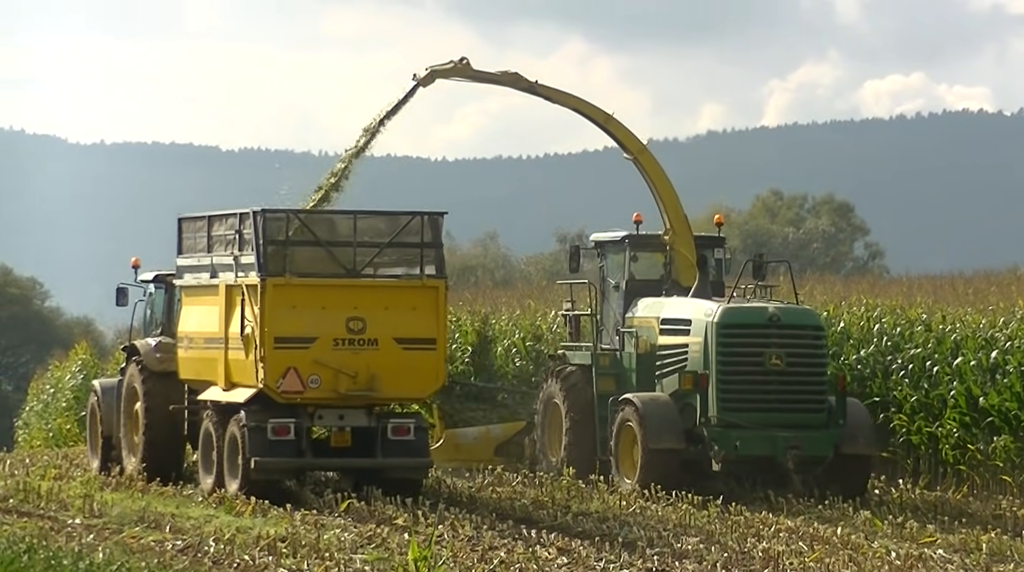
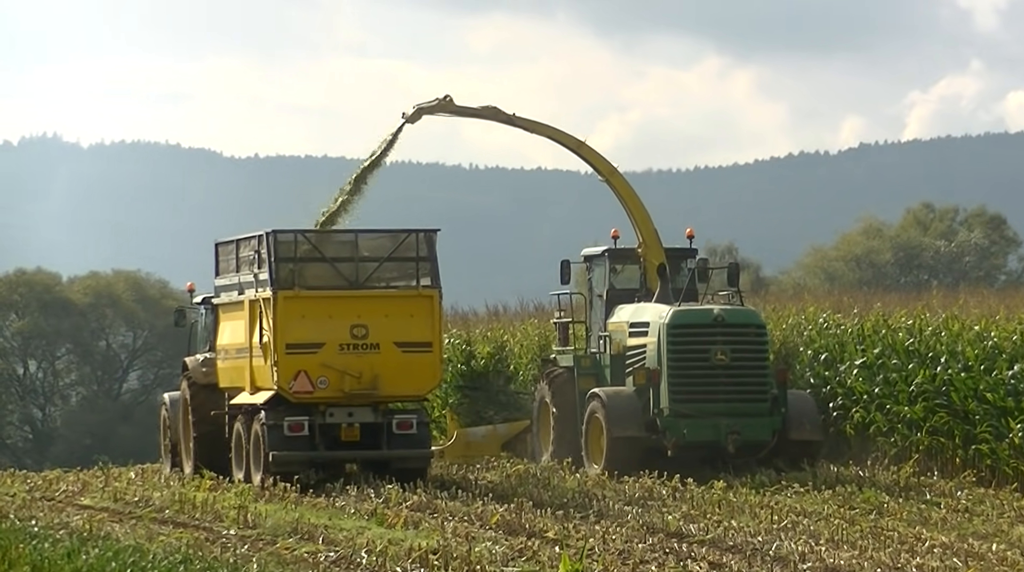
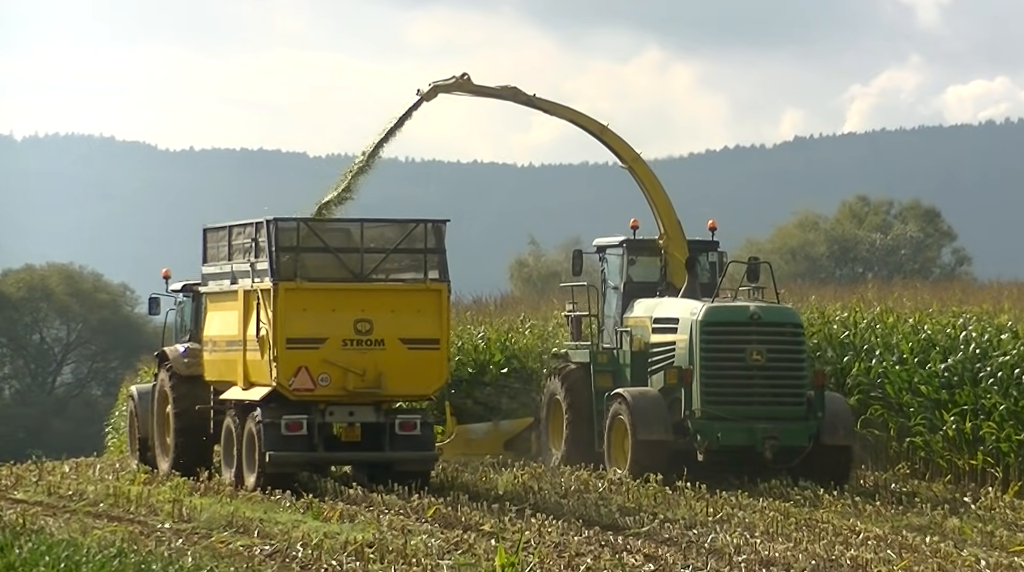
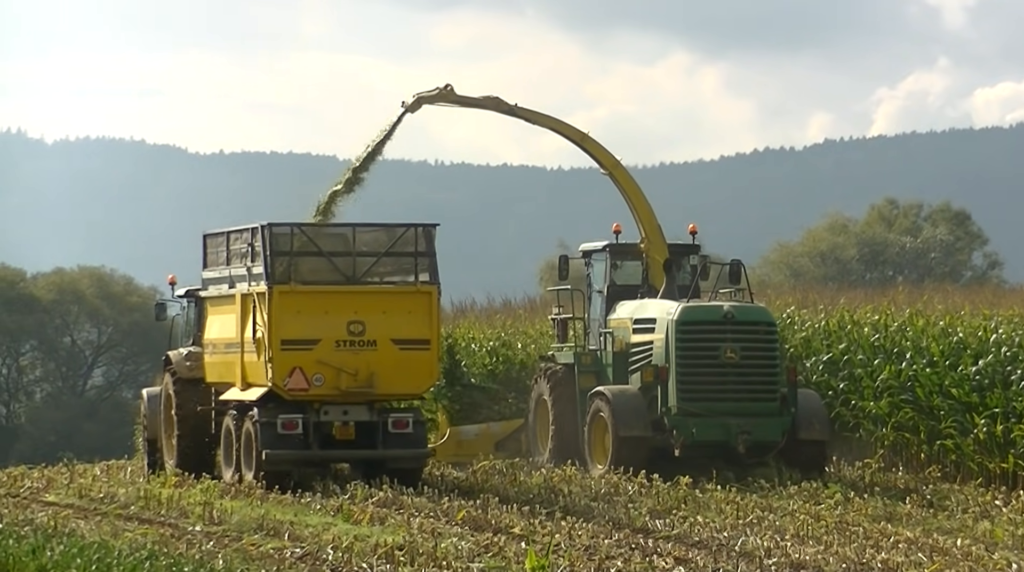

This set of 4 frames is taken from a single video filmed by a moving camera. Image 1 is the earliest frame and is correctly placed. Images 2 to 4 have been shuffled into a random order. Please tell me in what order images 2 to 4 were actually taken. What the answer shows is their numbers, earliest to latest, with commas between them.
3, 4, 2
